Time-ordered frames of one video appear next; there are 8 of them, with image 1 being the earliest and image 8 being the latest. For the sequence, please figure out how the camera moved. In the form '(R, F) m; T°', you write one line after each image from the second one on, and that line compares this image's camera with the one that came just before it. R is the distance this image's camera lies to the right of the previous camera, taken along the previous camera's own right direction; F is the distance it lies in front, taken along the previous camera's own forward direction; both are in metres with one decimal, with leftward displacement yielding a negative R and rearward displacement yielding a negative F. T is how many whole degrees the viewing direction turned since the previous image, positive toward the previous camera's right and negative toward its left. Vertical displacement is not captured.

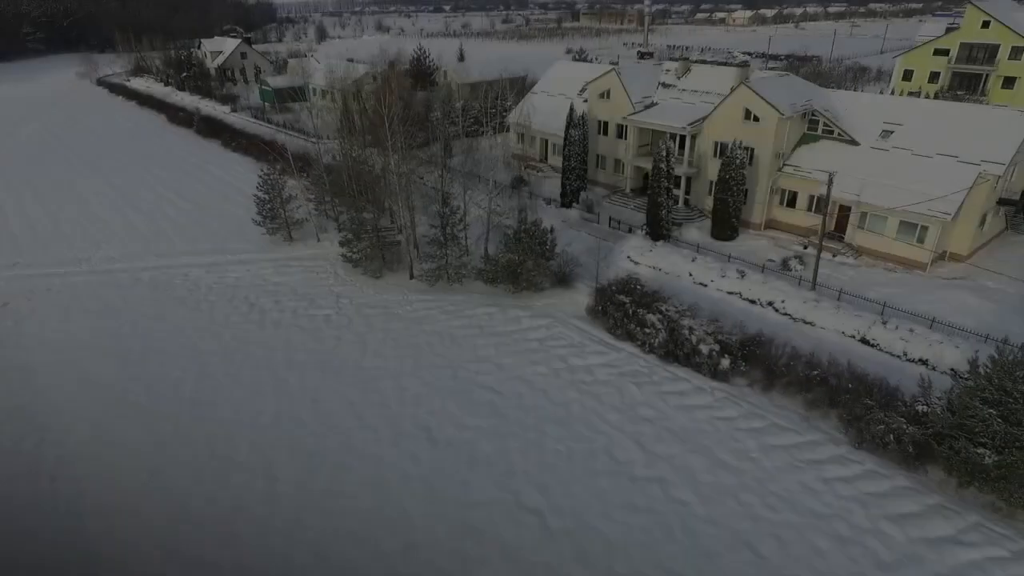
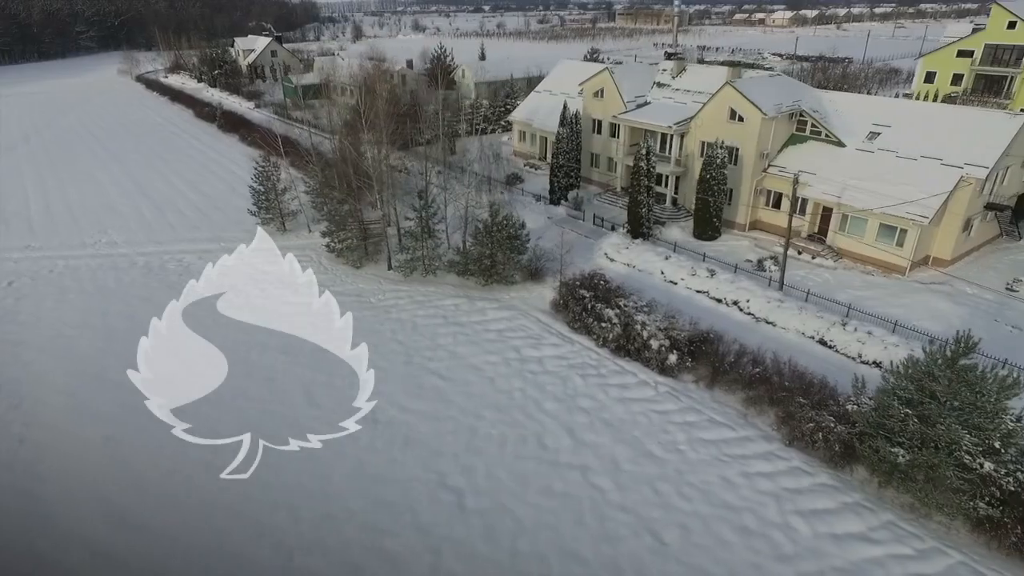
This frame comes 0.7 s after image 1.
(+2.4, -0.4) m; -3°
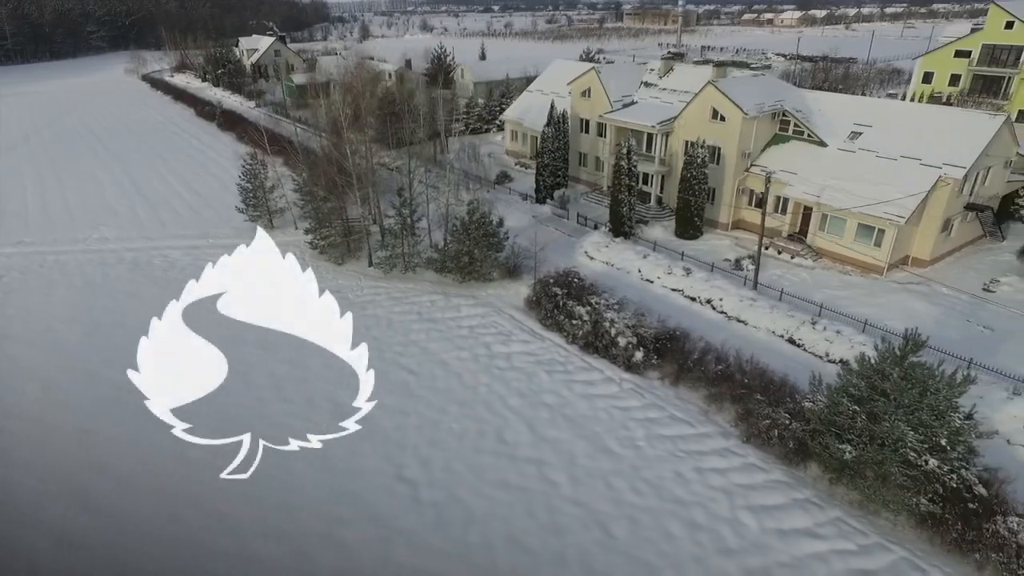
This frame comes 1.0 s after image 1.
(+1.2, -0.2) m; -1°
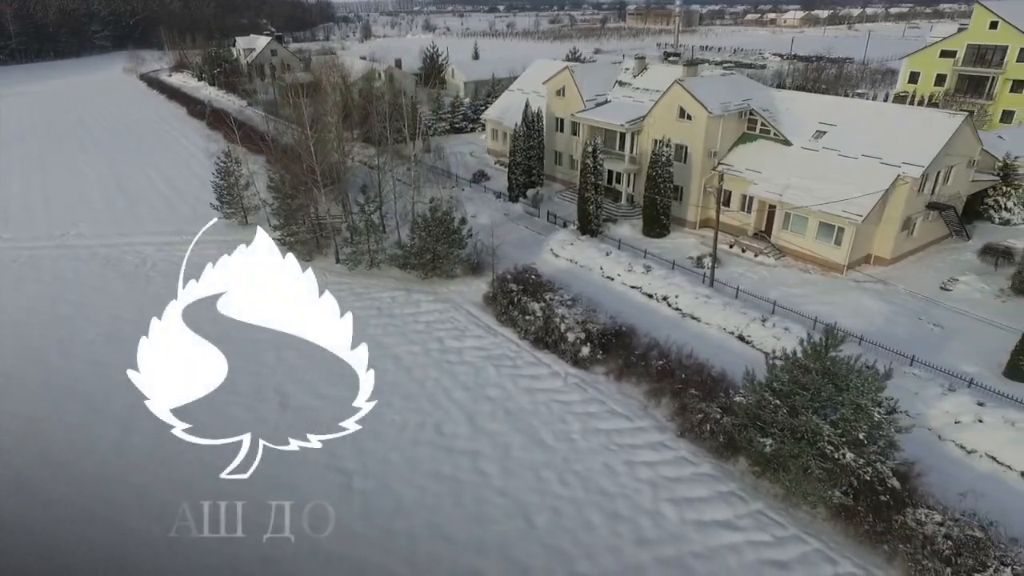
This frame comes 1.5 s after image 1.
(+1.7, -0.2) m; -1°
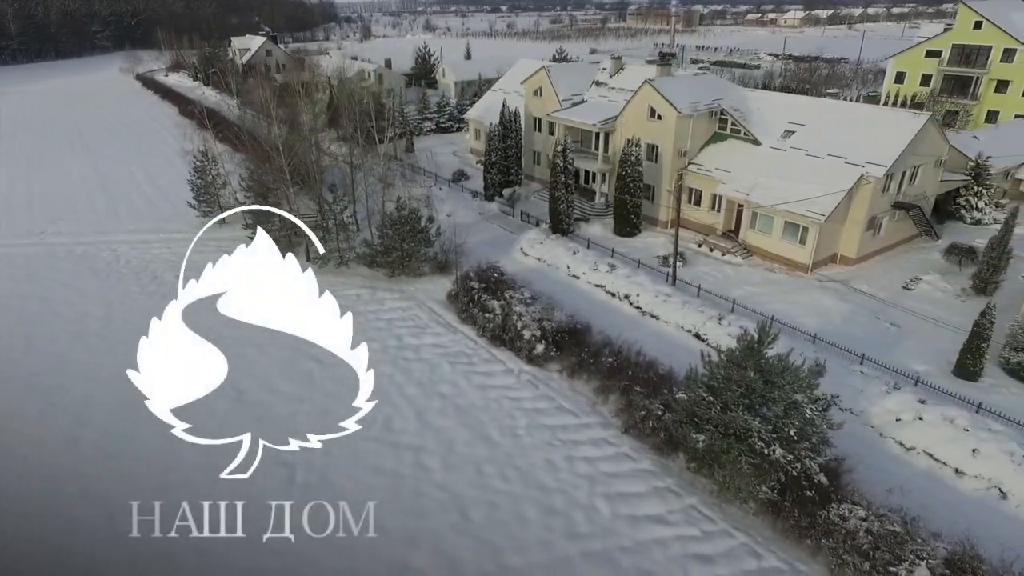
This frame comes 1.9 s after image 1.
(+1.4, -0.2) m; 0°
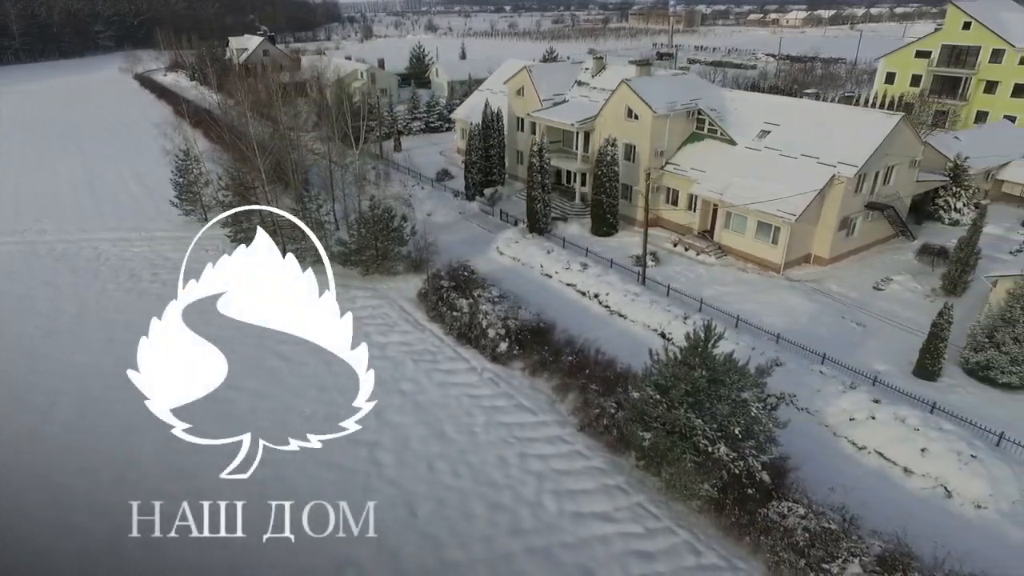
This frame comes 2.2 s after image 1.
(+1.2, -0.1) m; 0°
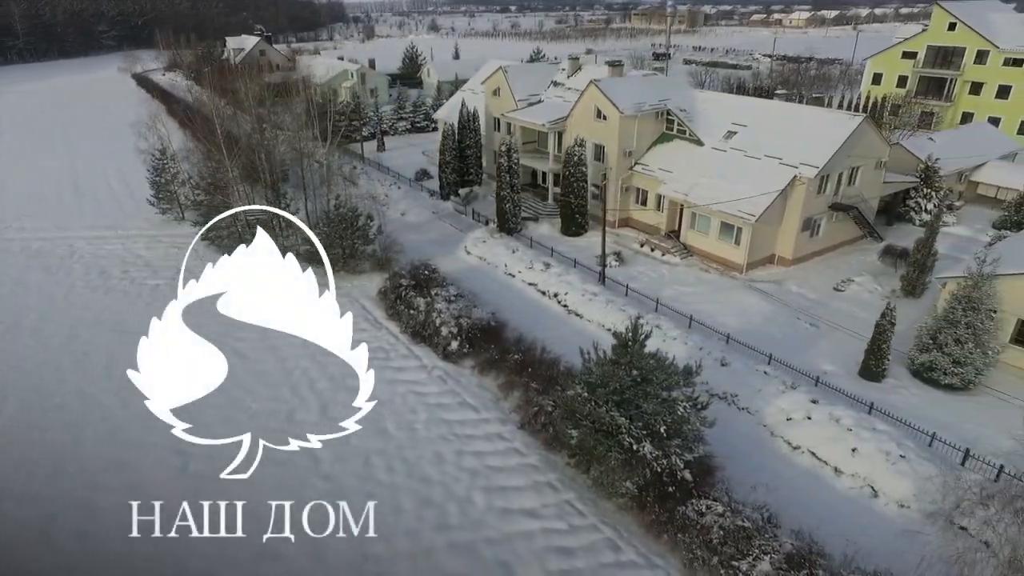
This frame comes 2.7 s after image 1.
(+1.7, -0.1) m; -1°
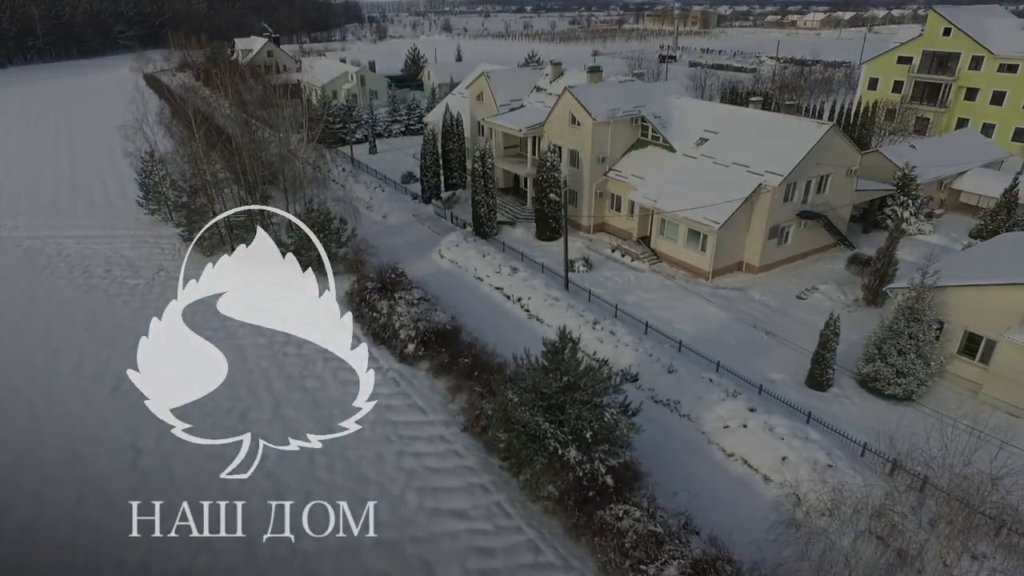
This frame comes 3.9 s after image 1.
(+1.8, -0.3) m; -1°
